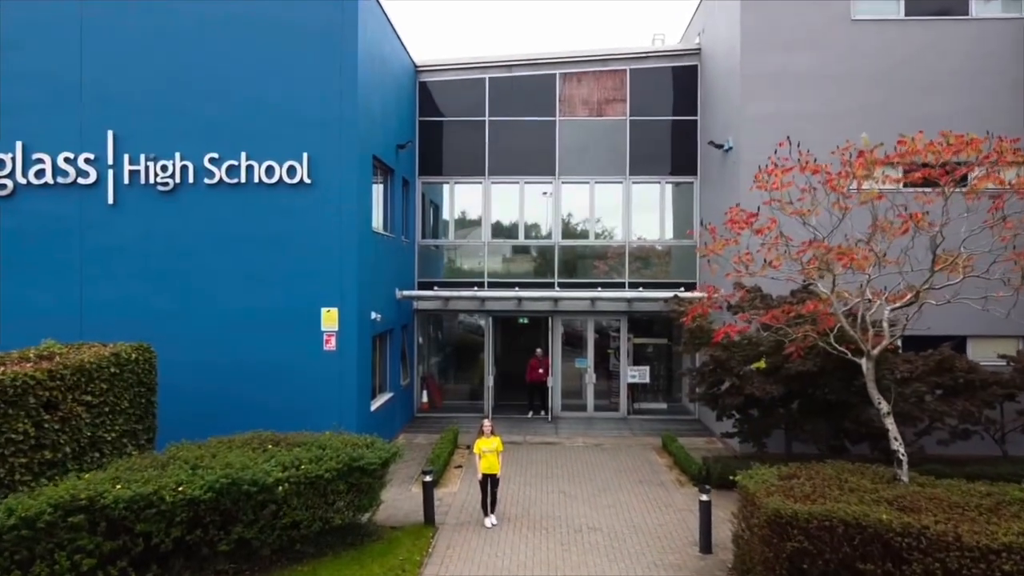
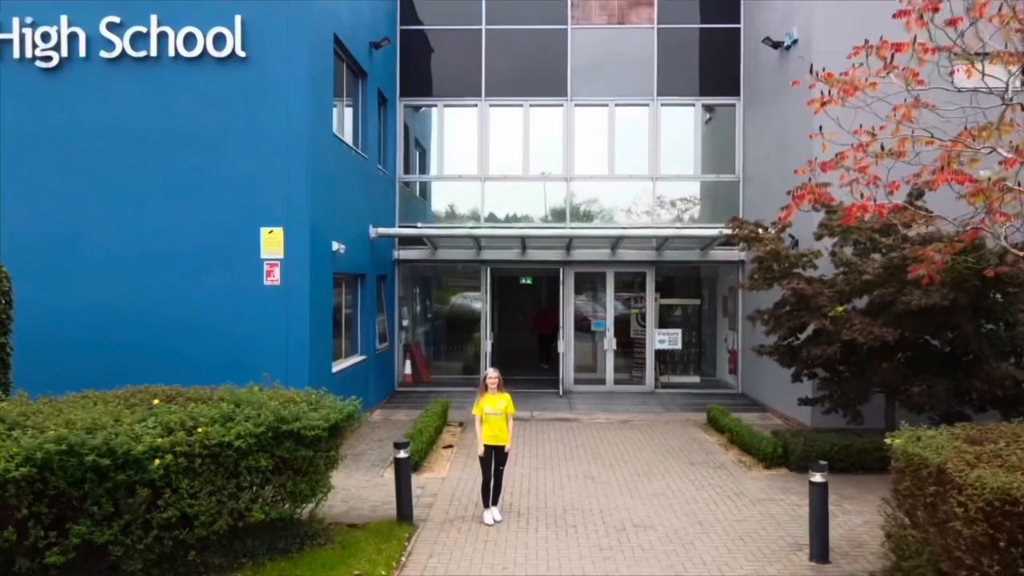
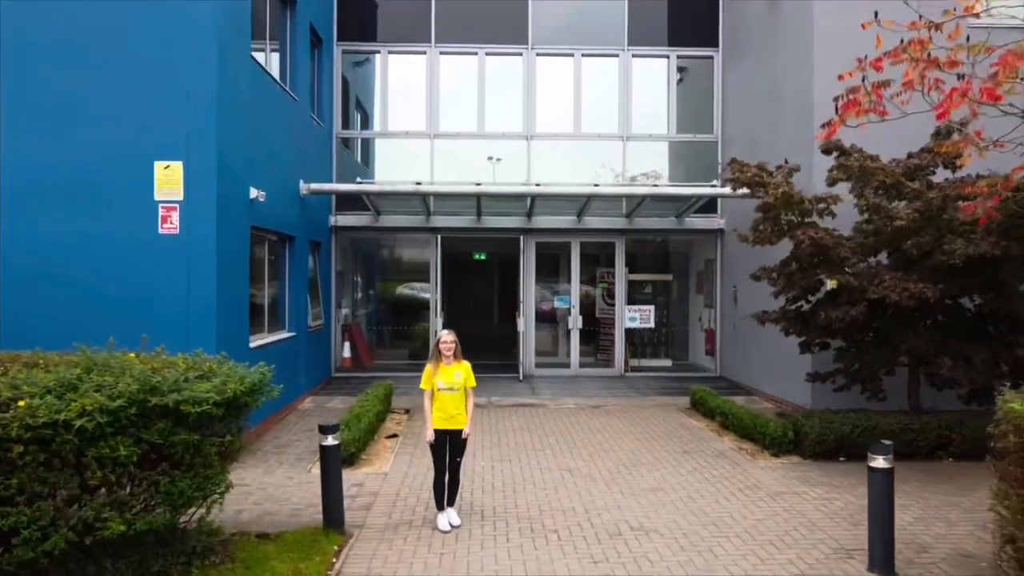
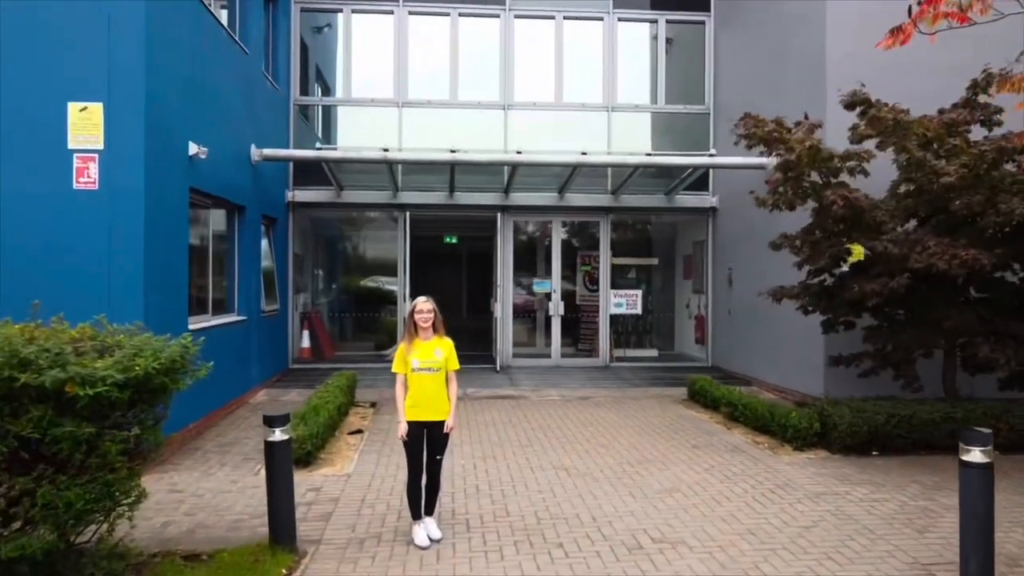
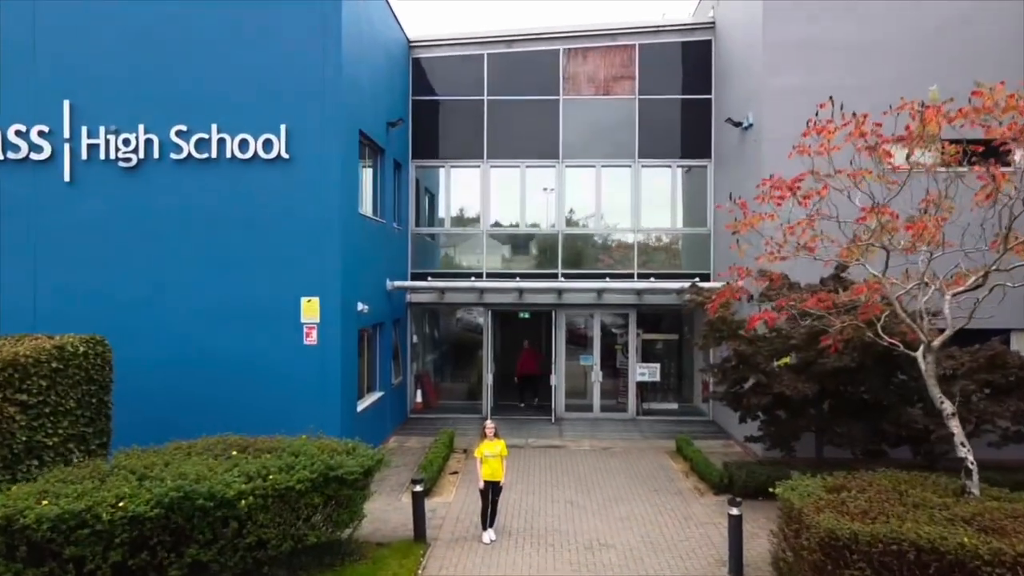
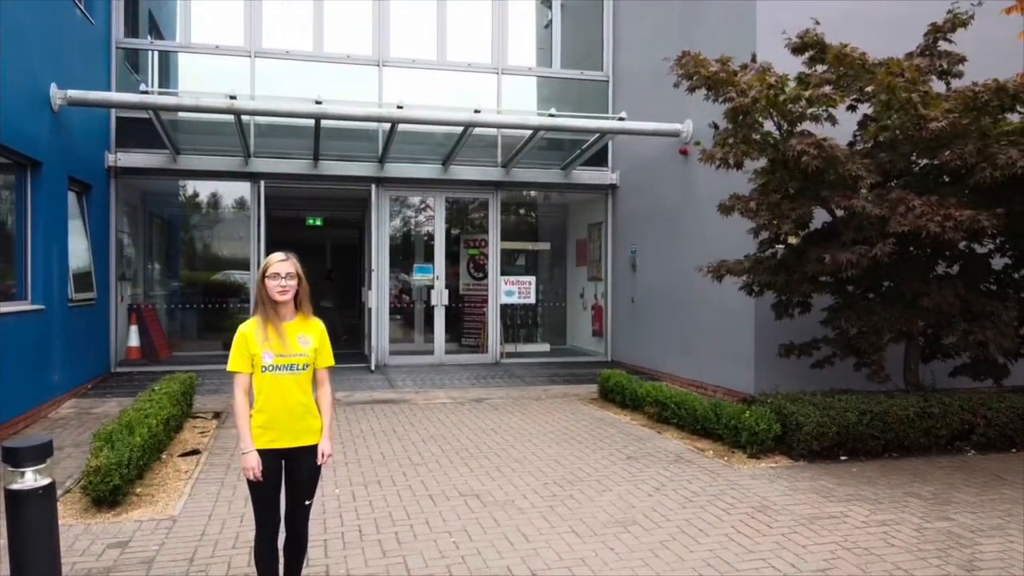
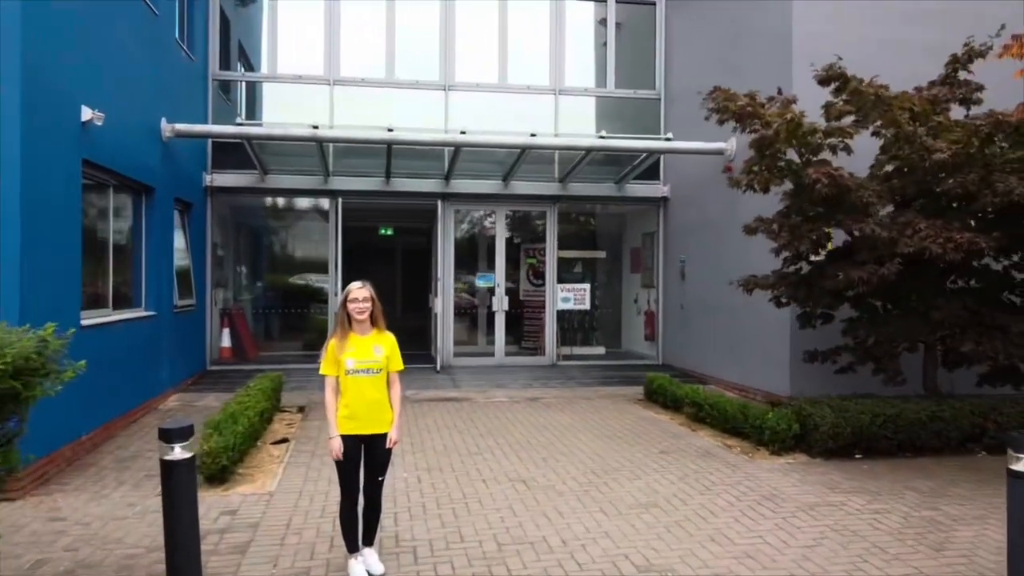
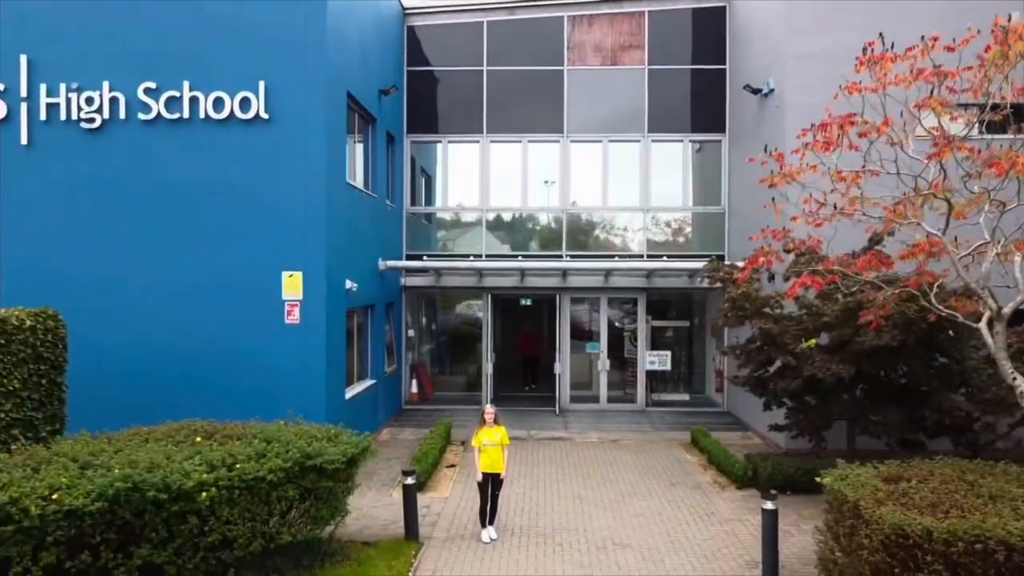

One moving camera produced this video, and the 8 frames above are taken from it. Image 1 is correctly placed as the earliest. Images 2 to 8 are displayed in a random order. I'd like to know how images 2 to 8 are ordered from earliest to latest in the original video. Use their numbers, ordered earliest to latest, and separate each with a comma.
5, 8, 2, 3, 4, 7, 6
